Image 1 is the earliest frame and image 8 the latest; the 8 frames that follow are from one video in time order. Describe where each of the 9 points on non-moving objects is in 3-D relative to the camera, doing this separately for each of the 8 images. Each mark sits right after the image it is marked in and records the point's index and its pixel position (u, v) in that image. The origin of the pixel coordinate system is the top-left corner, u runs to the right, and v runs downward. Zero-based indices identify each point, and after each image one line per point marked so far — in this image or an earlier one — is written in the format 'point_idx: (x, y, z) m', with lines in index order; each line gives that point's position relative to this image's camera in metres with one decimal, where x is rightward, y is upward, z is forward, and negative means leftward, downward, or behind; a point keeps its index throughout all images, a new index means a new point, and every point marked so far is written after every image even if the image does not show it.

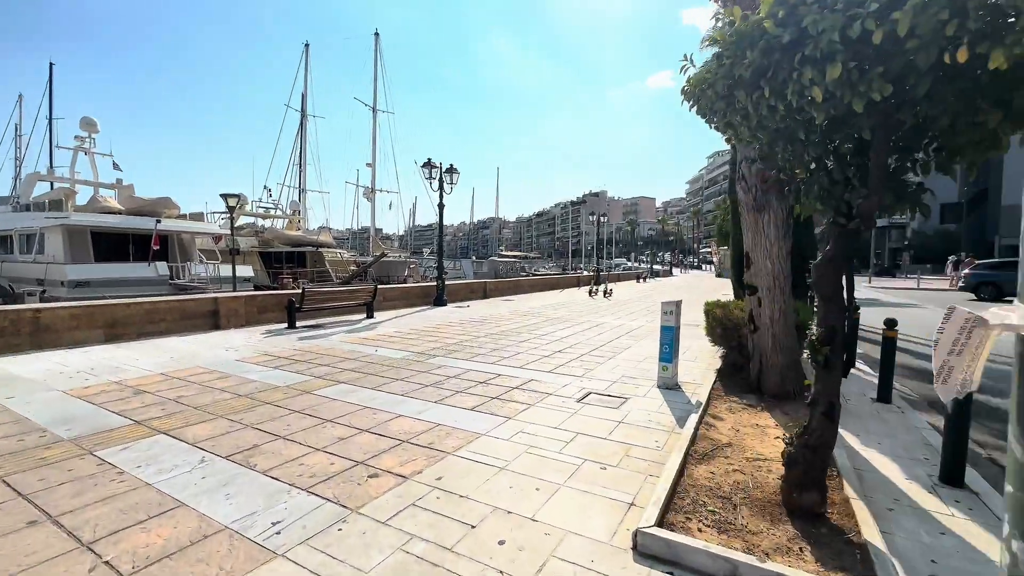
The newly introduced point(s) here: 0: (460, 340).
0: (-1.1, -1.1, +9.9) m
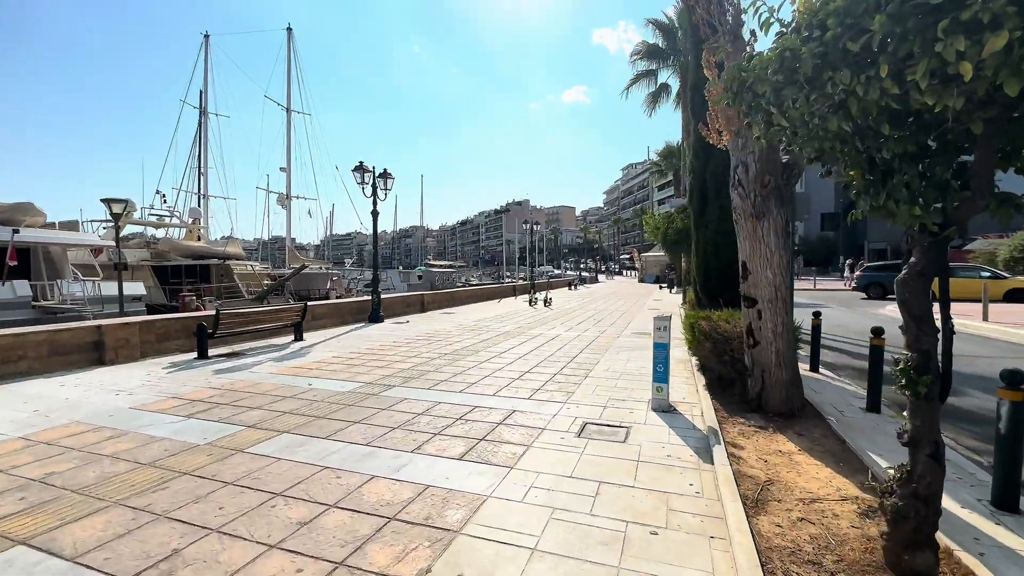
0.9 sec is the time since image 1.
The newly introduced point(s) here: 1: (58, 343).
0: (-1.9, -1.5, +8.8) m
1: (-8.1, -1.0, +8.0) m
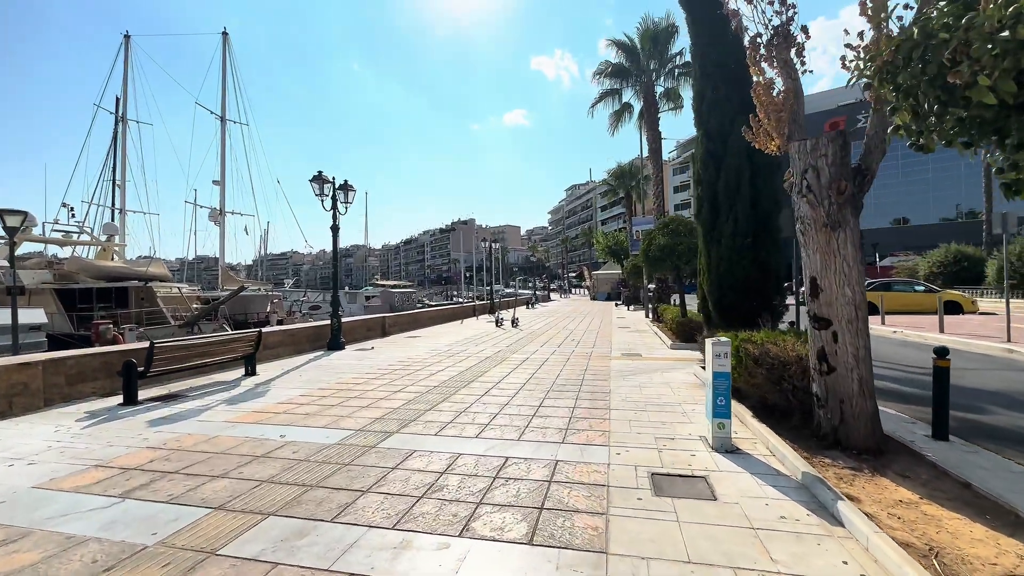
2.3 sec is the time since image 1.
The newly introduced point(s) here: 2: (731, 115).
0: (-1.8, -1.9, +7.5) m
1: (-7.9, -1.4, +6.0) m
2: (+3.9, +3.1, +8.1) m
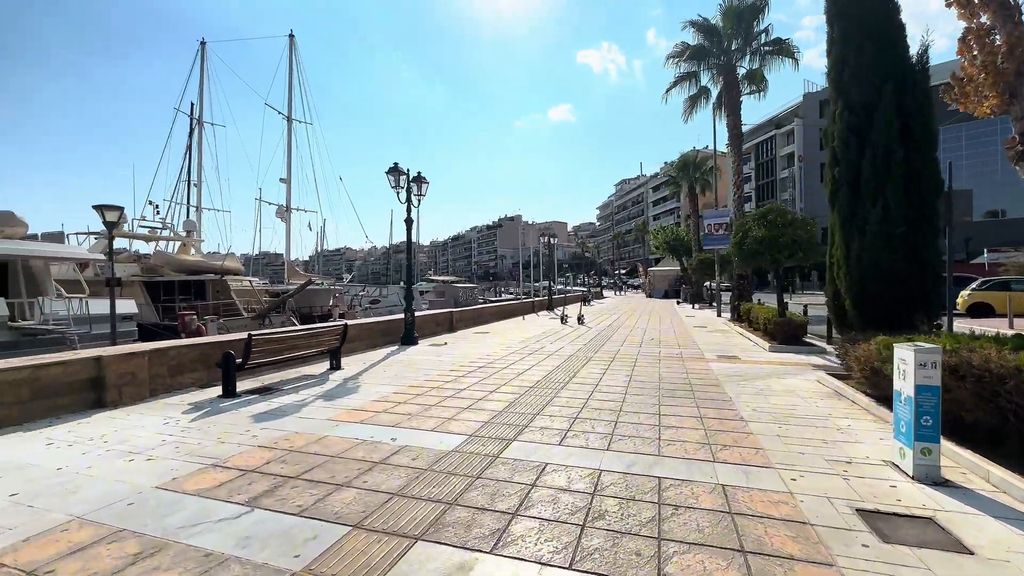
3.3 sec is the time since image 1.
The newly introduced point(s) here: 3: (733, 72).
0: (-0.2, -1.8, +7.0) m
1: (-6.3, -1.3, +6.1) m
2: (+5.7, +3.2, +7.0) m
3: (+9.2, +9.0, +18.8) m
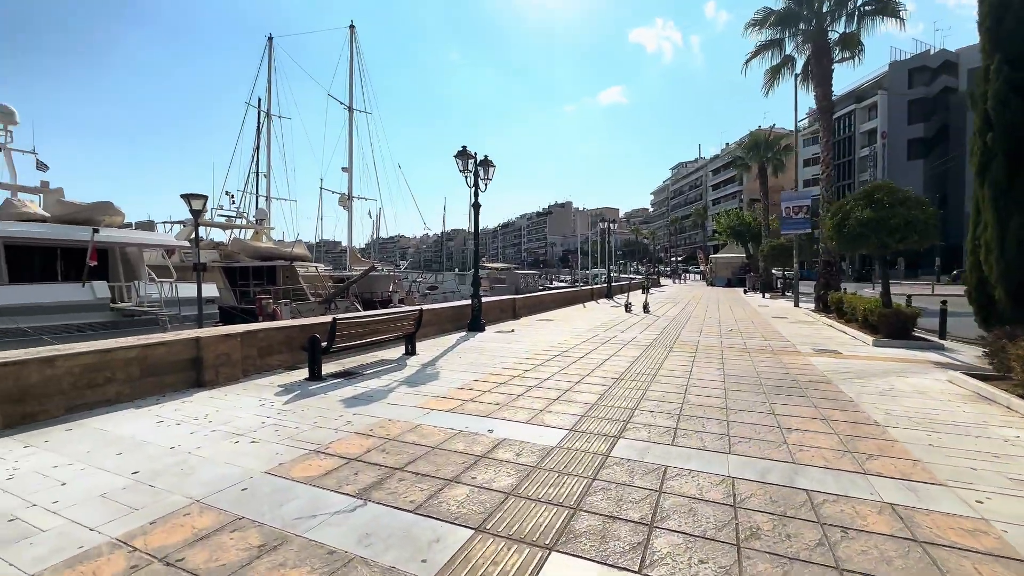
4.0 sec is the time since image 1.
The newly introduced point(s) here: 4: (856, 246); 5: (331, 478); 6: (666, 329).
0: (+1.1, -1.5, +6.6) m
1: (-5.1, -1.0, +6.4) m
2: (+7.0, +3.3, +5.8) m
3: (+11.8, +9.5, +17.0) m
4: (+8.6, +1.0, +11.2) m
5: (-1.5, -1.6, +3.8) m
6: (+4.8, -1.3, +14.1) m
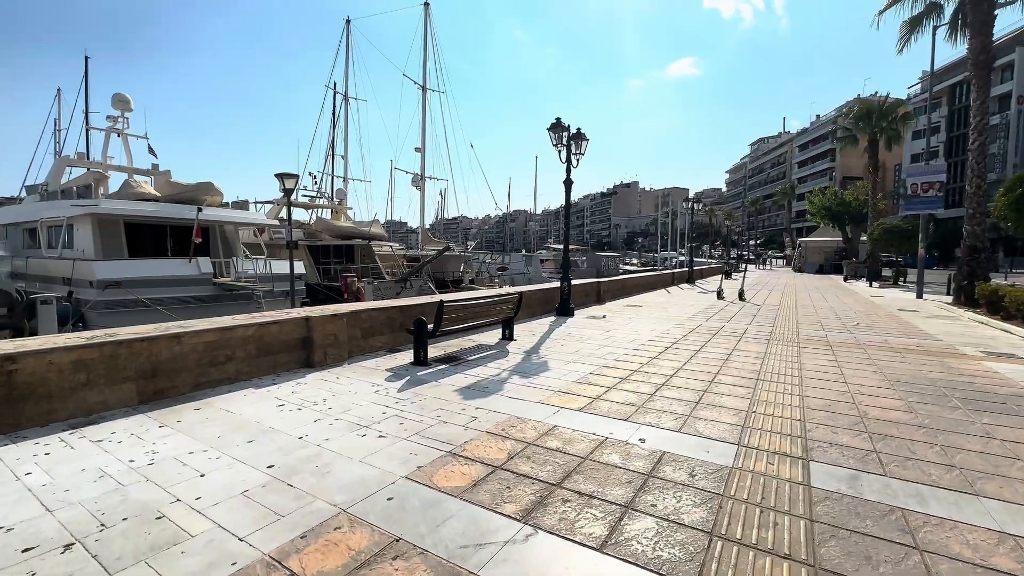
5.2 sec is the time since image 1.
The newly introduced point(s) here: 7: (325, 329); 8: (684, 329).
0: (+2.8, -1.4, +5.7) m
1: (-3.4, -0.7, +6.2) m
2: (+8.6, +3.3, +4.0) m
3: (+14.9, +9.8, +14.1) m
4: (+10.8, +1.2, +9.2) m
5: (-0.2, -1.5, +3.3) m
6: (+7.4, -0.9, +12.6) m
7: (-2.9, -0.6, +6.9) m
8: (+4.1, -1.0, +10.8) m
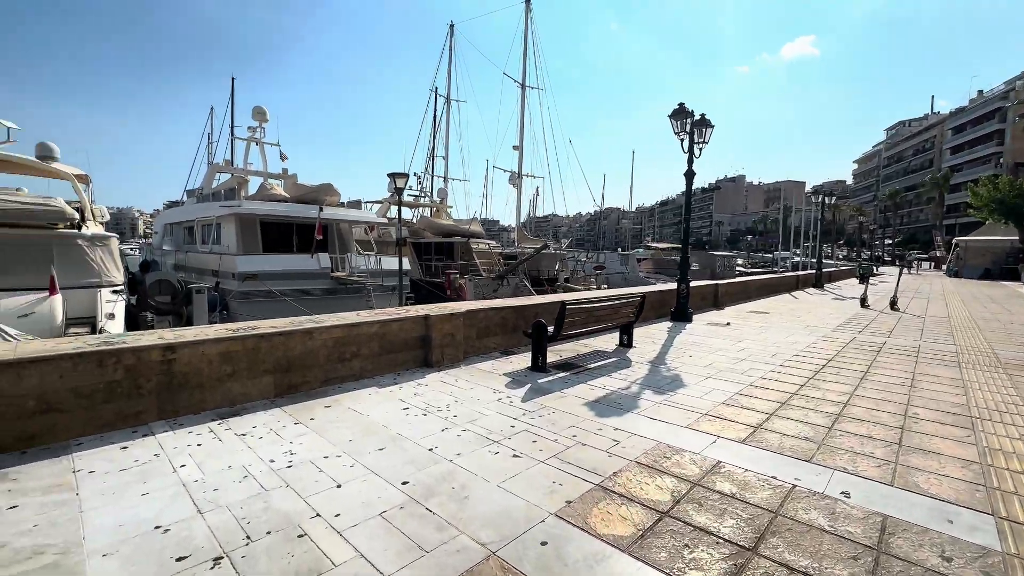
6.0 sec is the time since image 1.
0: (+4.2, -1.5, +4.4) m
1: (-1.7, -0.7, +6.2) m
2: (+9.7, +3.1, +1.6) m
3: (+18.0, +9.4, +10.3) m
4: (+12.9, +0.9, +6.3) m
5: (+0.8, -1.5, +2.6) m
6: (+10.1, -1.1, +10.3) m
7: (-1.0, -0.6, +6.7) m
8: (+6.5, -1.1, +9.2) m
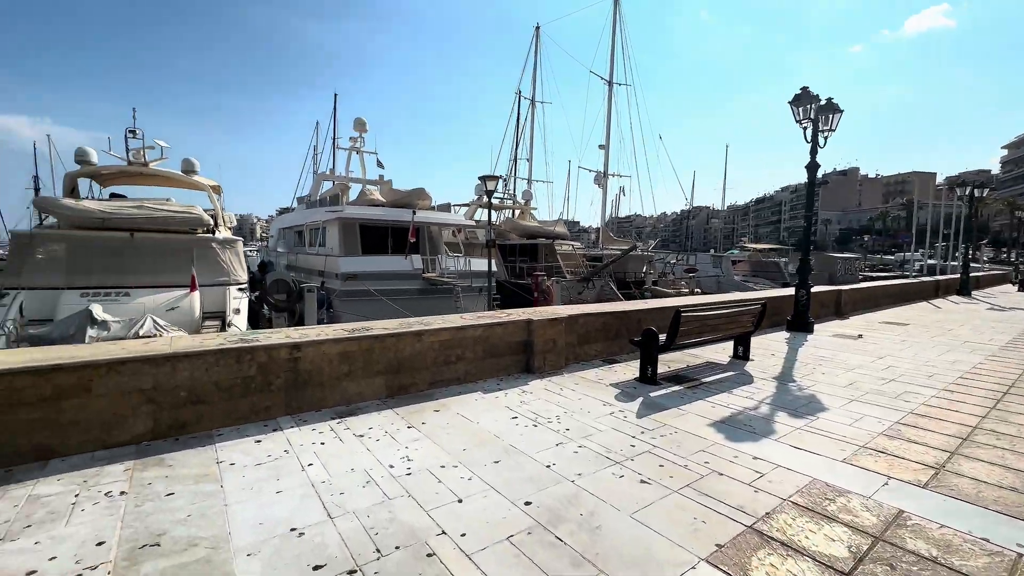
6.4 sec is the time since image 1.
0: (+5.3, -1.6, +3.3) m
1: (-0.3, -0.7, +6.0) m
2: (+10.2, +2.9, -0.4) m
3: (+20.0, +9.1, +6.7) m
4: (+14.1, +0.7, +3.6) m
5: (+1.6, -1.6, +2.1) m
6: (+12.1, -1.3, +8.1) m
7: (+0.5, -0.7, +6.4) m
8: (+8.4, -1.3, +7.6) m
